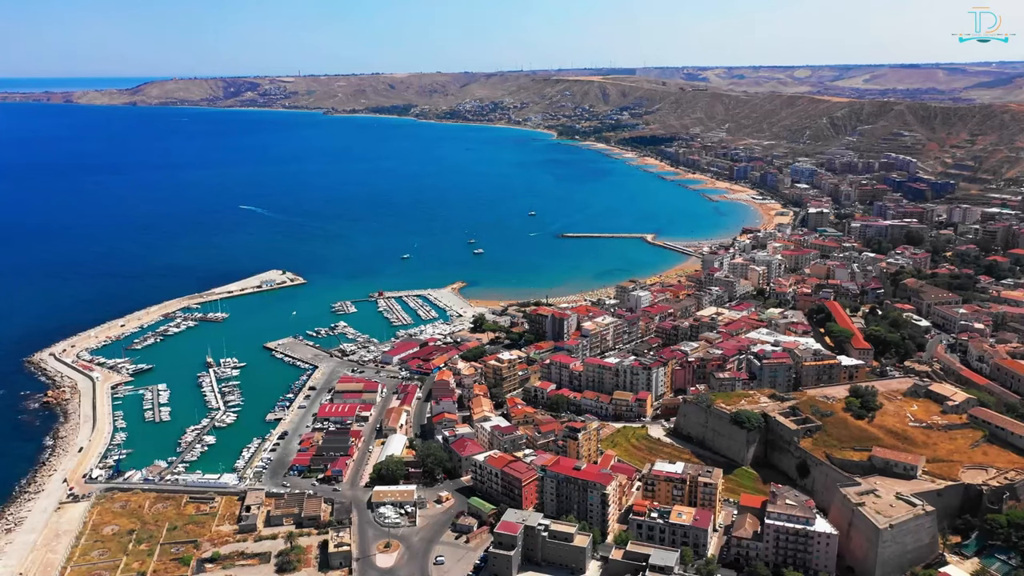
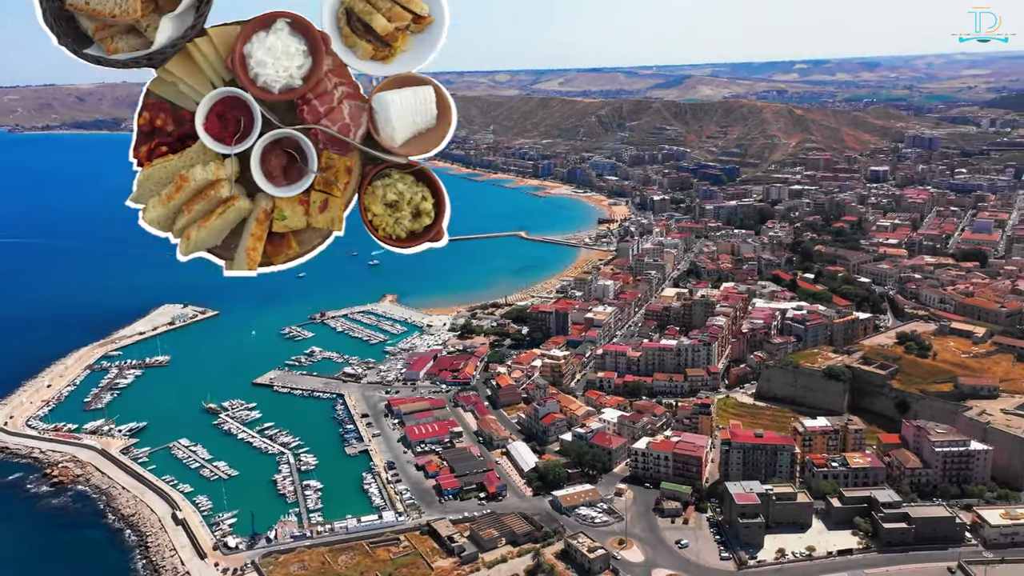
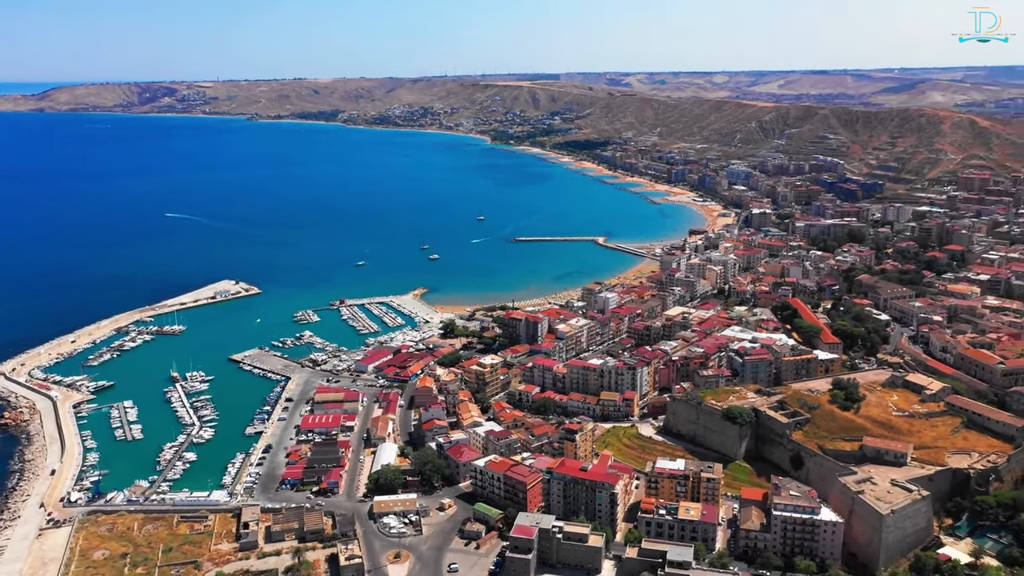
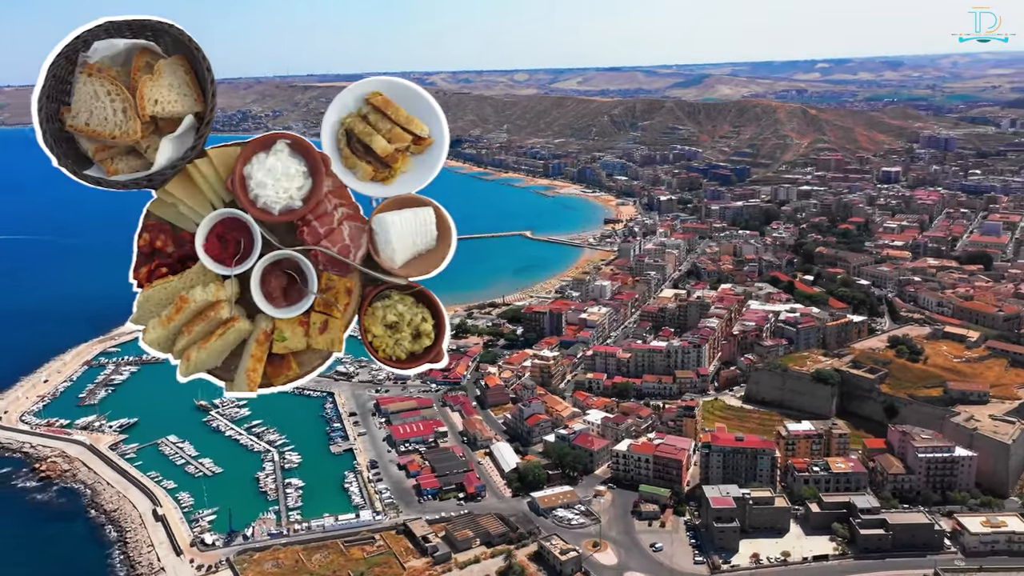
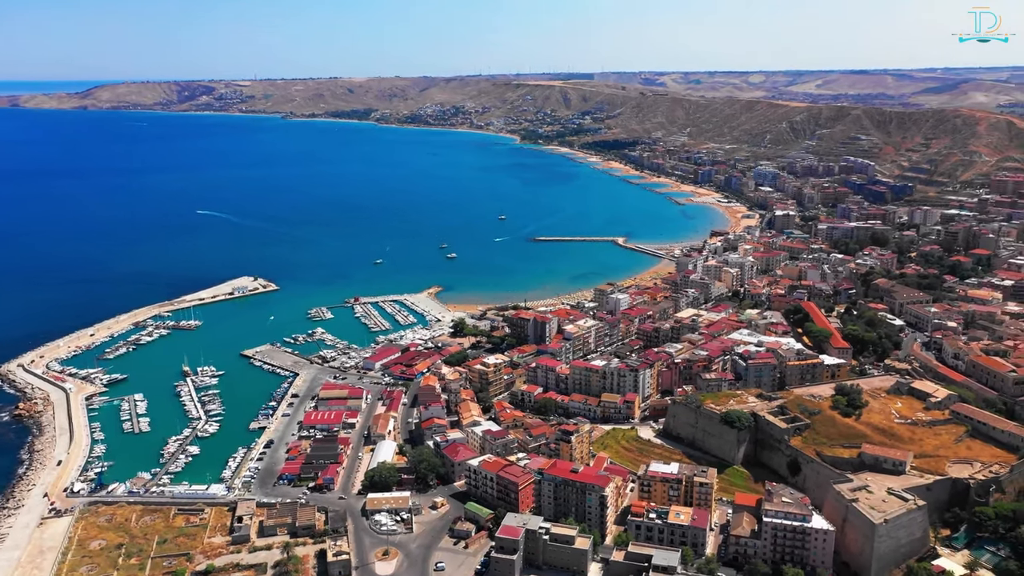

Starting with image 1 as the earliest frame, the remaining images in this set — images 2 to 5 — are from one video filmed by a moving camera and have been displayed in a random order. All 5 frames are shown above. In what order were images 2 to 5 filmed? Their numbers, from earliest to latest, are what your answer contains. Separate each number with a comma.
5, 3, 4, 2
